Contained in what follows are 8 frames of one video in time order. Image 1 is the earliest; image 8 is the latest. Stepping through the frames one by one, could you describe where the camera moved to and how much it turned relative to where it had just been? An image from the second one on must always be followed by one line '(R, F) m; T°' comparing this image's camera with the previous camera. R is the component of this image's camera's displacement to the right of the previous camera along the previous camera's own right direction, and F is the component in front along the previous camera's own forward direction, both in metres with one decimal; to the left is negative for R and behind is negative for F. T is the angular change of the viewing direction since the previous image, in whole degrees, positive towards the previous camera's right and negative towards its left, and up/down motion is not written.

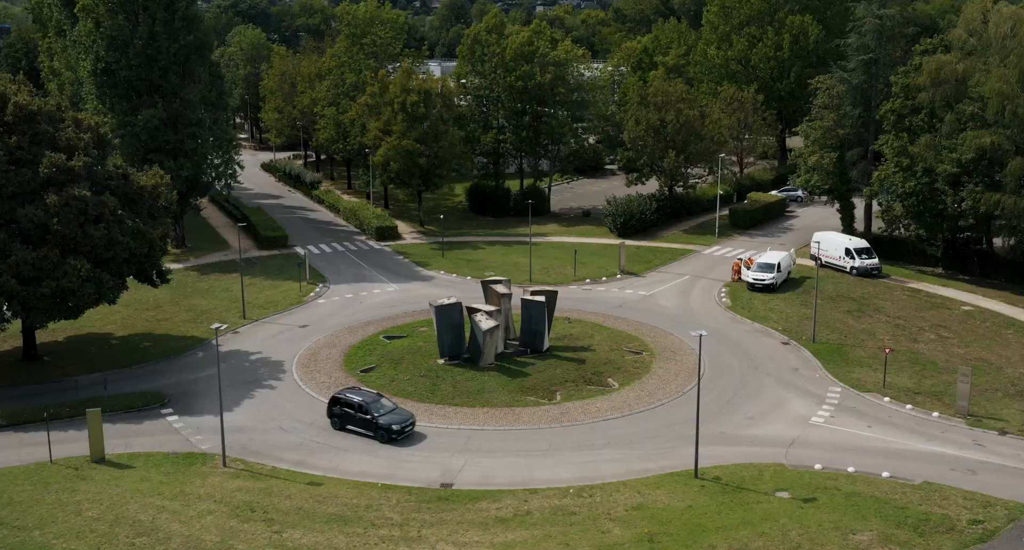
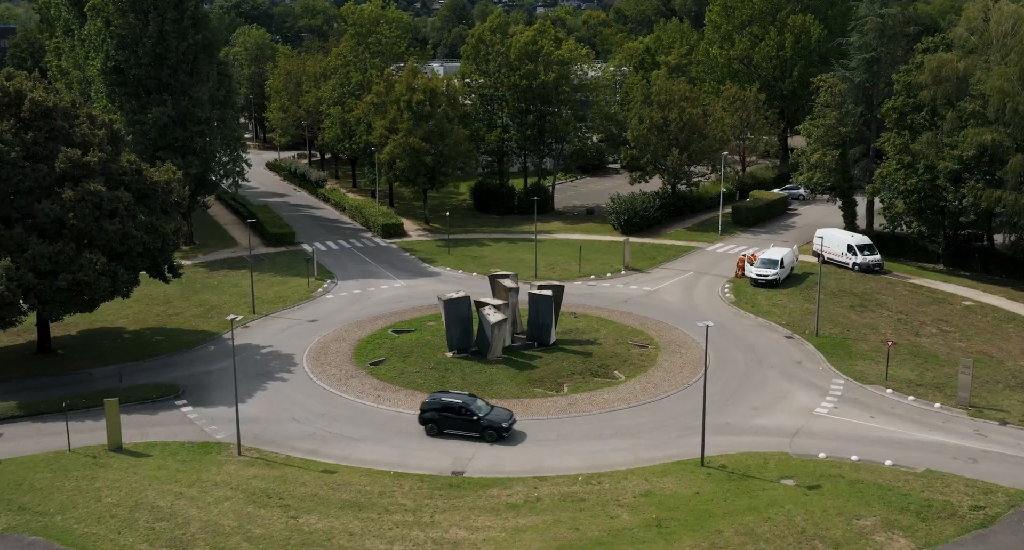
(-0.3, -0.5) m; 0°
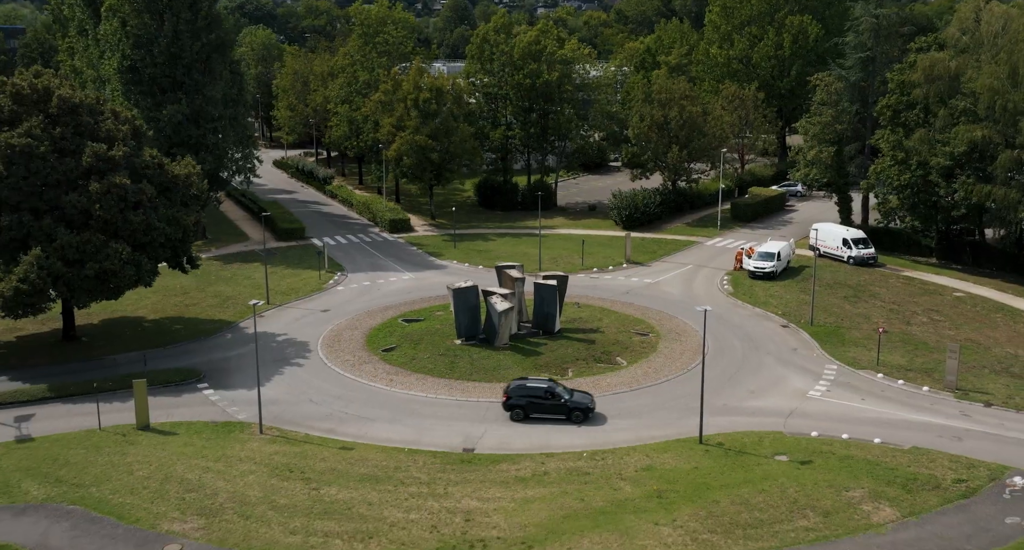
(-0.2, -1.5) m; 0°
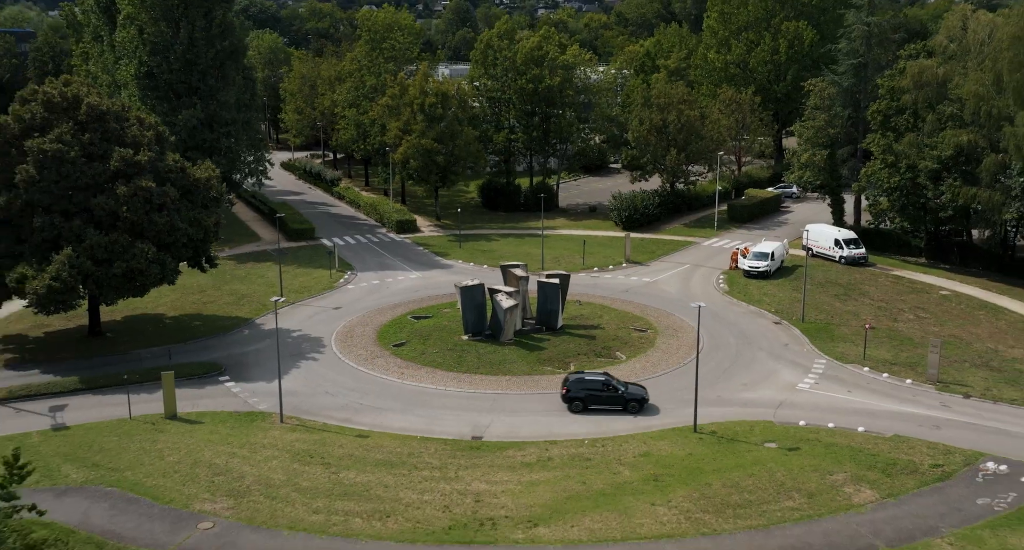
(-0.2, -1.9) m; 0°
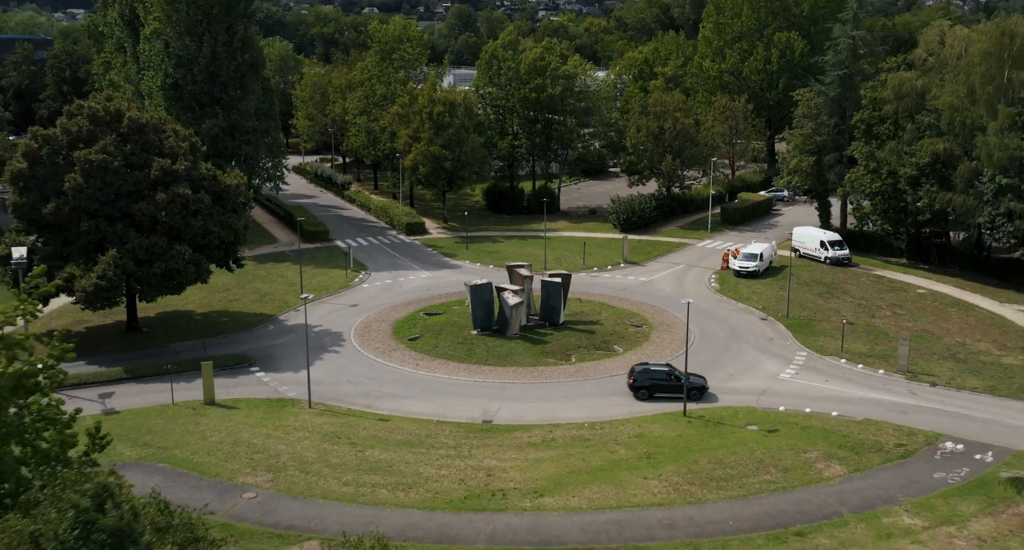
(-0.2, -3.2) m; 0°
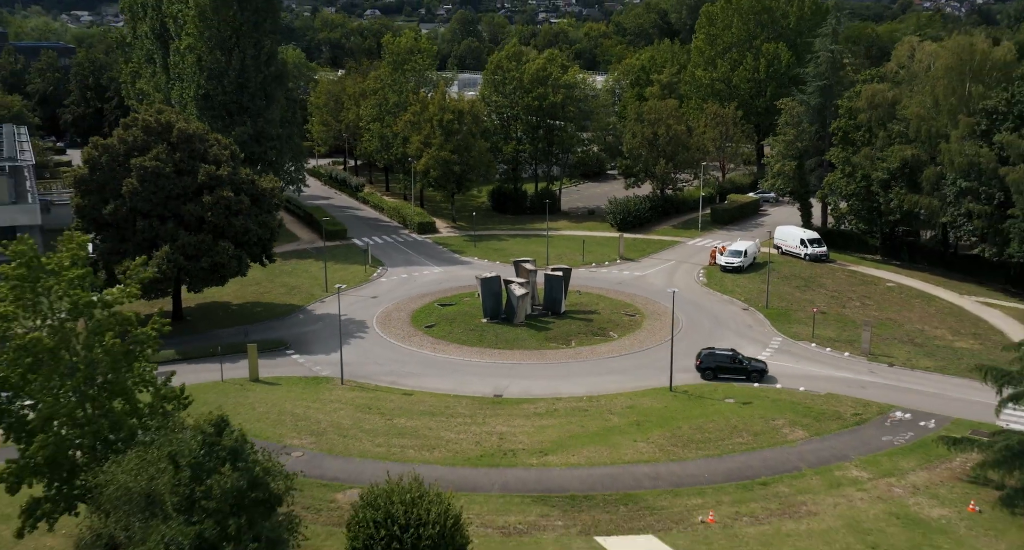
(-0.3, -4.9) m; 0°
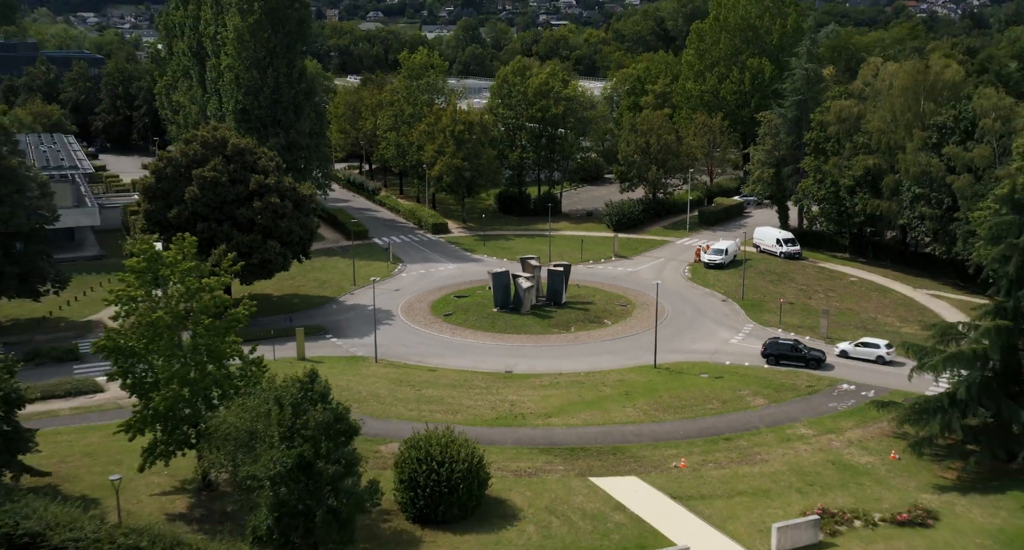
(-0.4, -7.0) m; 0°
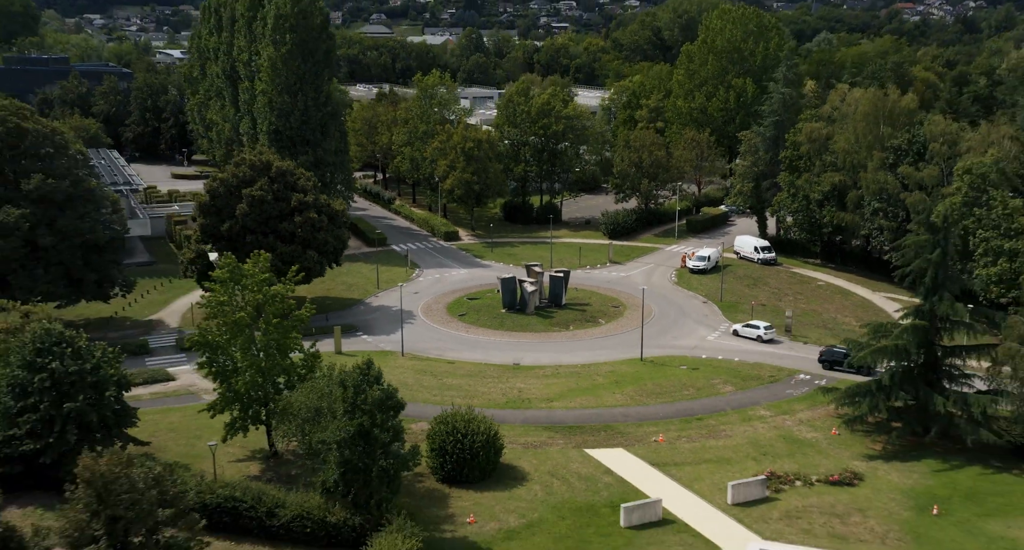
(-0.4, -7.8) m; 0°
